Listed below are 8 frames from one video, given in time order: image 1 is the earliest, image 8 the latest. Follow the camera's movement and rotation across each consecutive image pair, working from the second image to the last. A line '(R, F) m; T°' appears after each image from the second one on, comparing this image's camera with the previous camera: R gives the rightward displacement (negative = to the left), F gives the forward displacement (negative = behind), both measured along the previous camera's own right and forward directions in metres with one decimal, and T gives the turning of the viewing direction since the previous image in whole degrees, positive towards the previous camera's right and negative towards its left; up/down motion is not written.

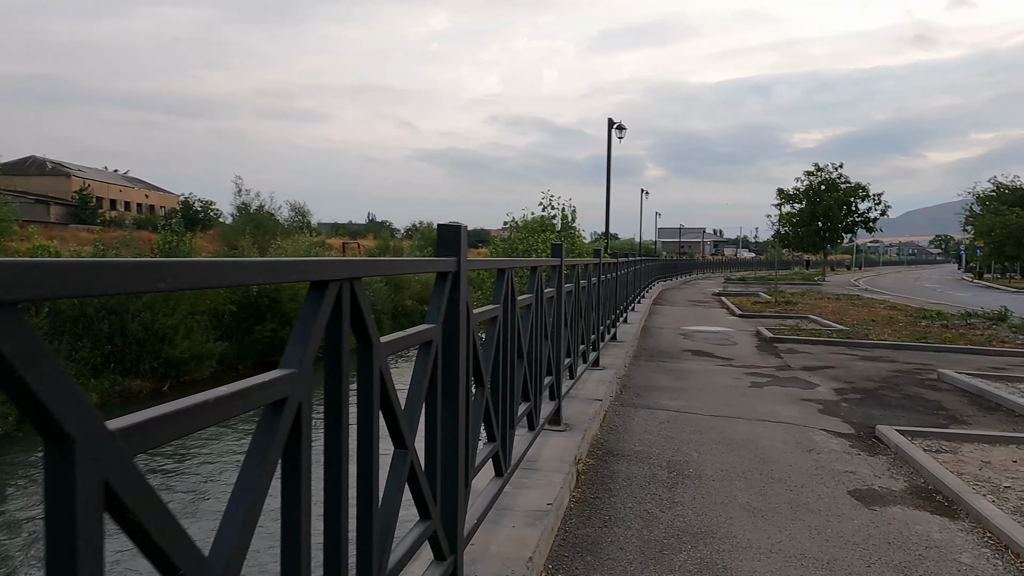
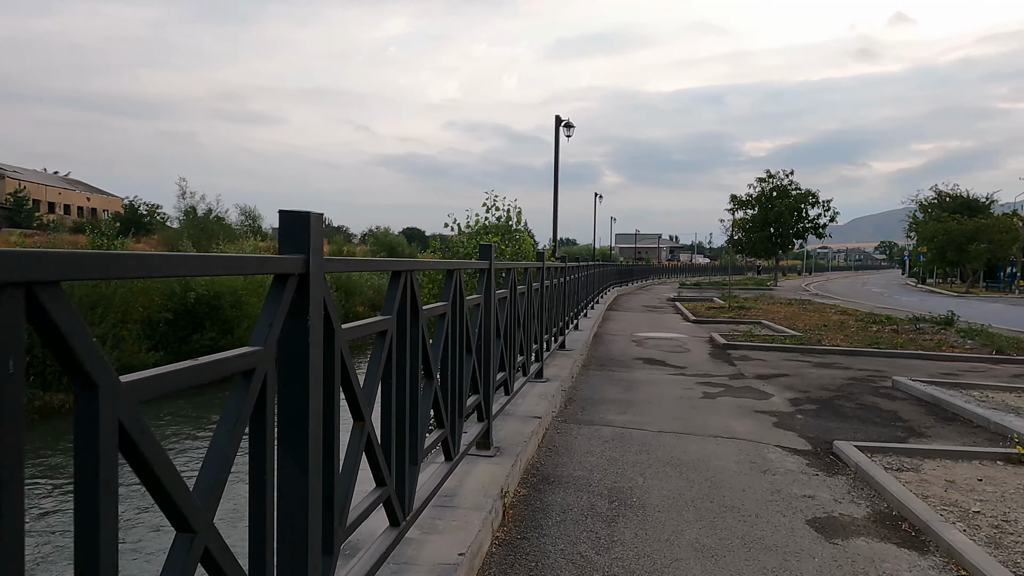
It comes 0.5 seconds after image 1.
(+0.3, +0.6) m; +4°
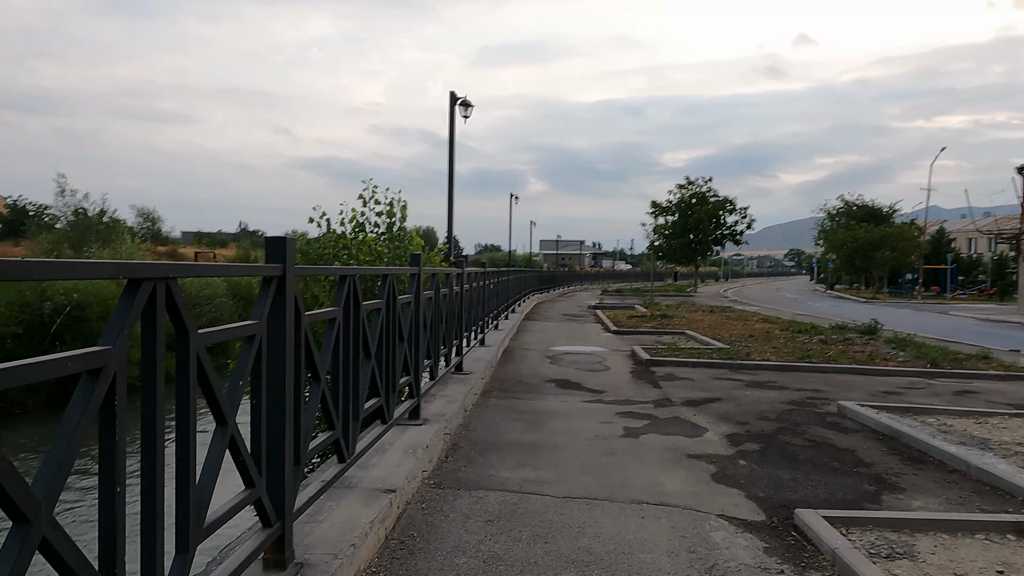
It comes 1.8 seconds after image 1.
(+0.5, +1.7) m; +6°
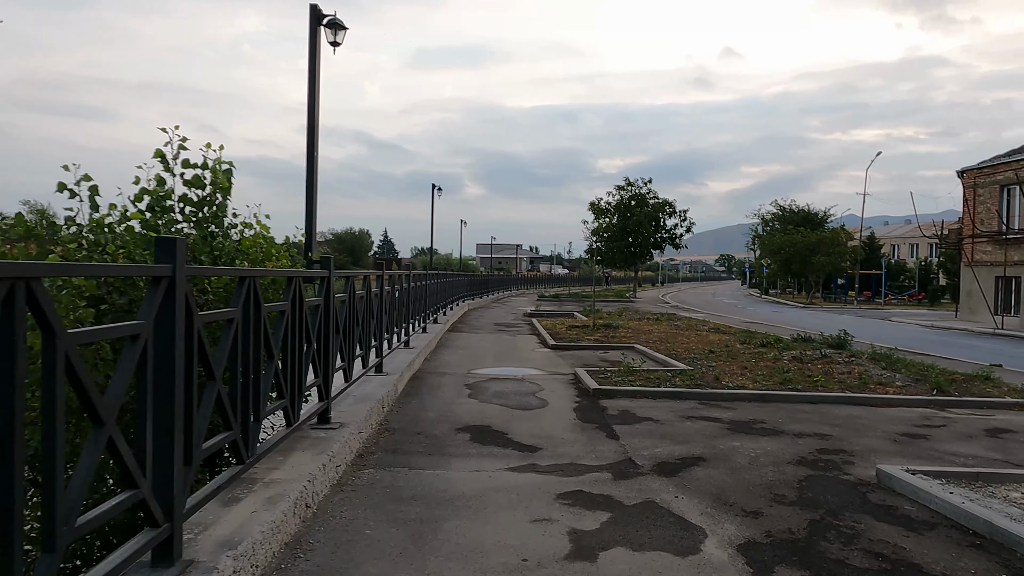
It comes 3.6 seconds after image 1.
(+0.4, +2.7) m; +5°
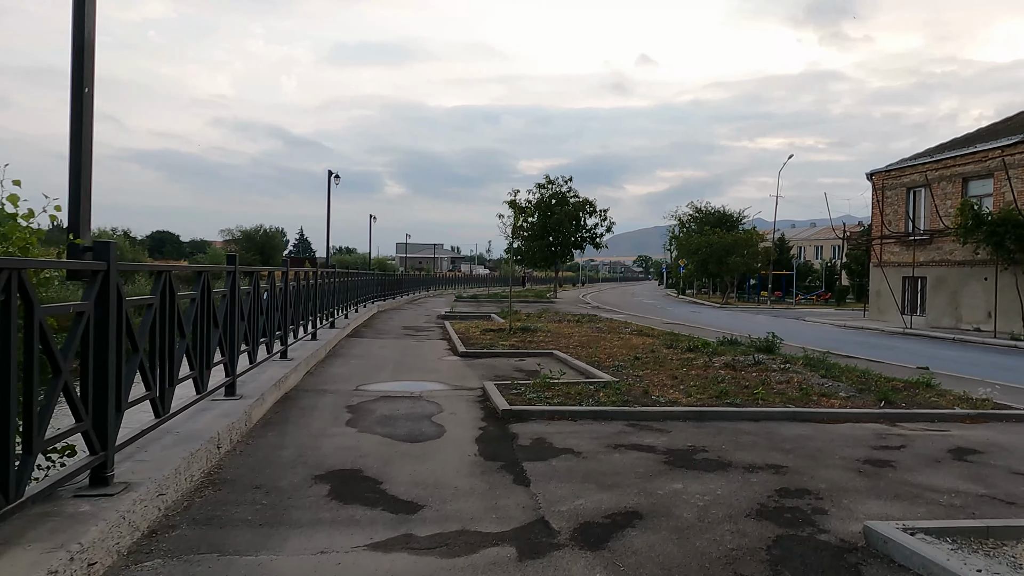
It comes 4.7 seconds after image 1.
(+0.3, +1.6) m; +7°
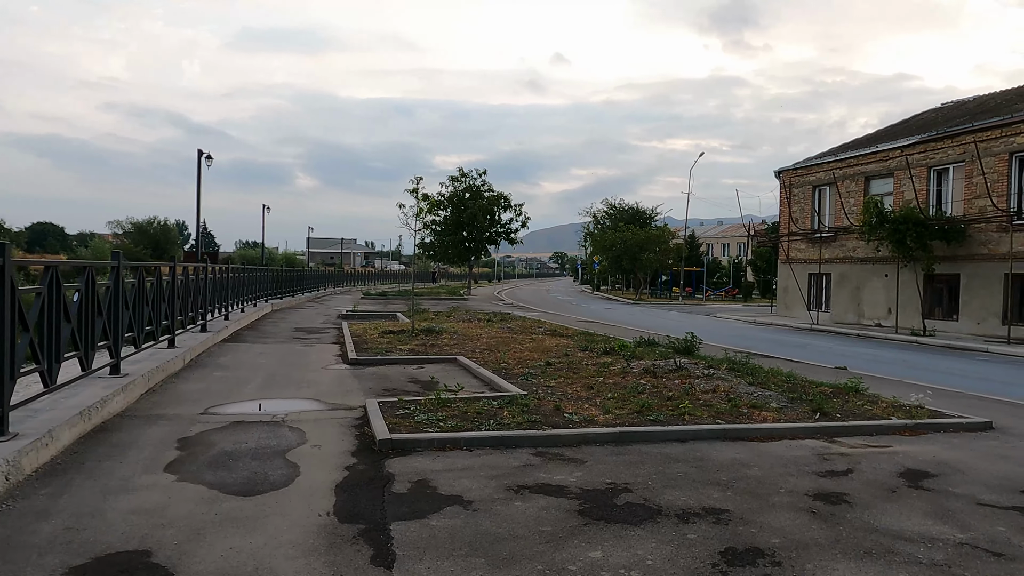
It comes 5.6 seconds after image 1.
(+0.3, +1.4) m; +7°
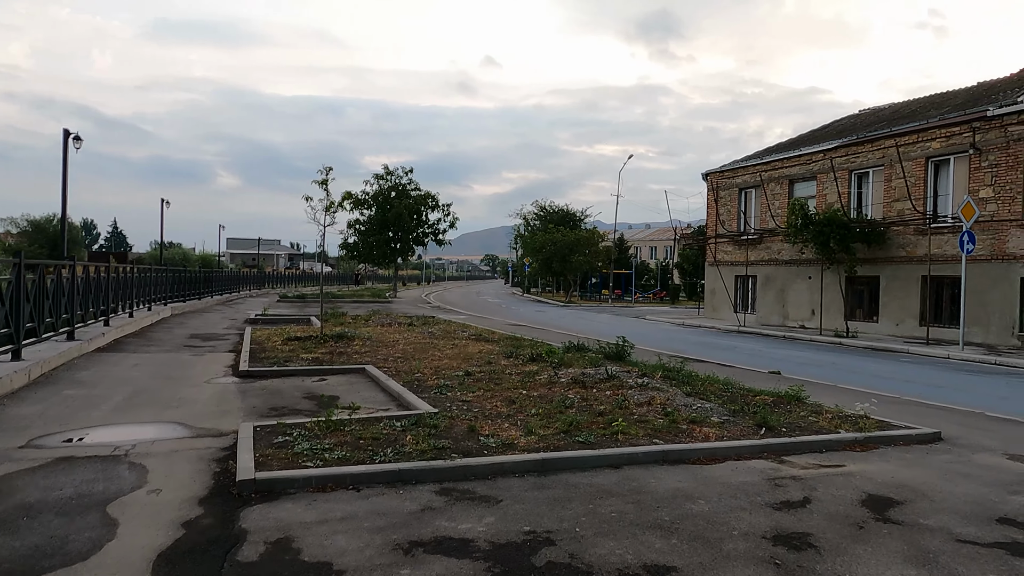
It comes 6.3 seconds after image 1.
(+0.2, +1.1) m; +6°
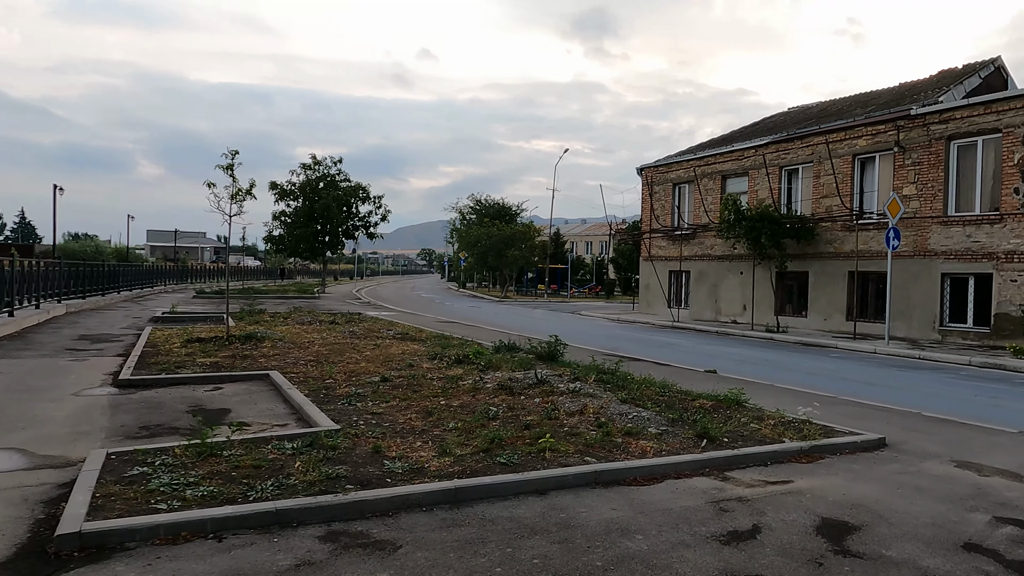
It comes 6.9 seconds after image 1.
(+0.2, +0.8) m; +5°
